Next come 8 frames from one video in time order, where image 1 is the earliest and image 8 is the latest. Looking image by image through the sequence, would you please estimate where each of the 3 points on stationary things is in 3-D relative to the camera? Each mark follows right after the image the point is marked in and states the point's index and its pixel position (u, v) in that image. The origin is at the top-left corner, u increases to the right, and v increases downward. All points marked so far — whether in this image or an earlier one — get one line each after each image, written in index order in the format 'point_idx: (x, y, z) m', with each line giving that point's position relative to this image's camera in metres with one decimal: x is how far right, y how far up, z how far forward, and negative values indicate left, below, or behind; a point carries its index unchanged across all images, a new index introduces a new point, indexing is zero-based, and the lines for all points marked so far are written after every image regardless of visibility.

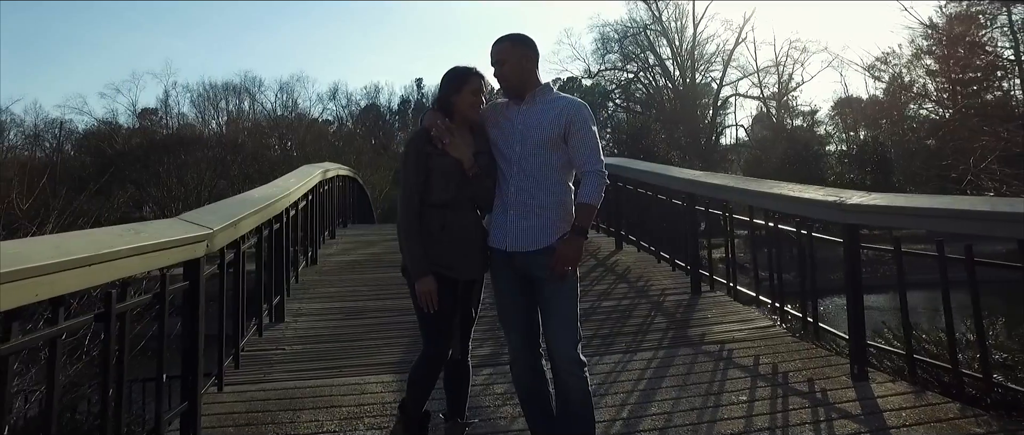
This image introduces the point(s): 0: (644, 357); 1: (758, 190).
0: (+0.8, -0.8, +3.7) m
1: (+1.5, +0.2, +4.0) m
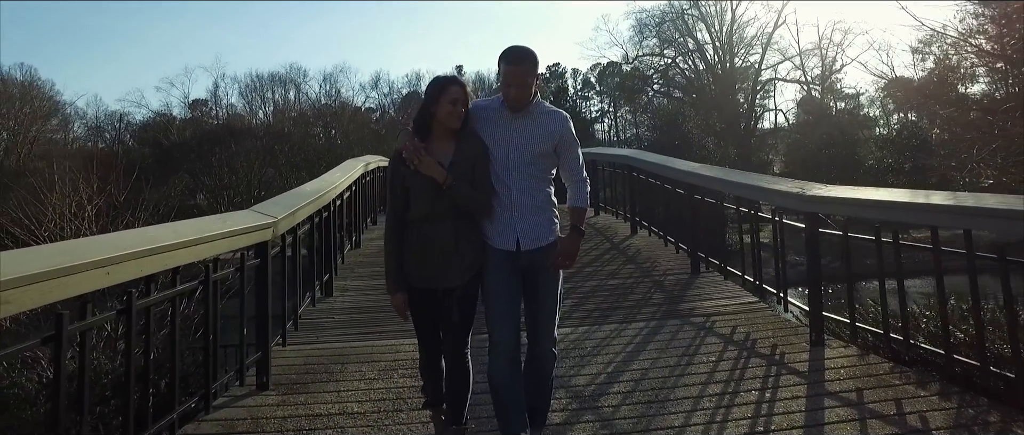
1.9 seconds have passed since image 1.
0: (+0.8, -0.7, +4.3) m
1: (+1.6, +0.2, +4.5) m
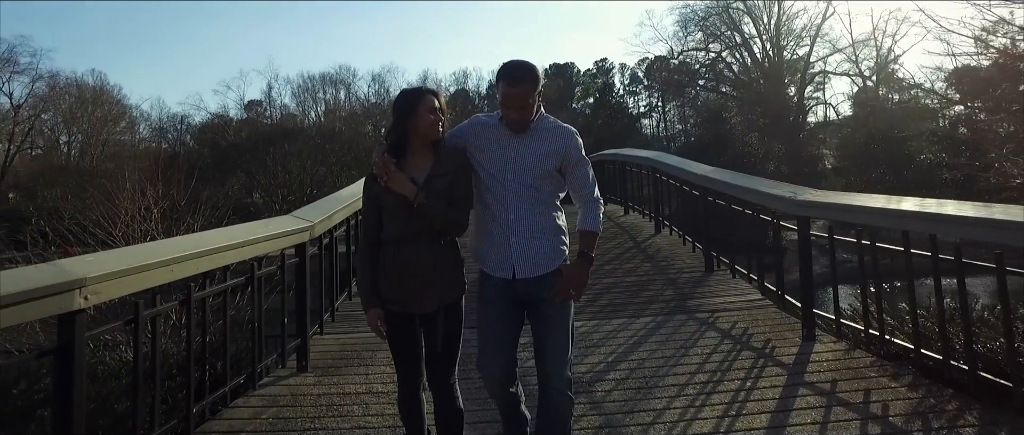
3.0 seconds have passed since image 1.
0: (+0.9, -0.7, +4.6) m
1: (+1.7, +0.2, +4.8) m
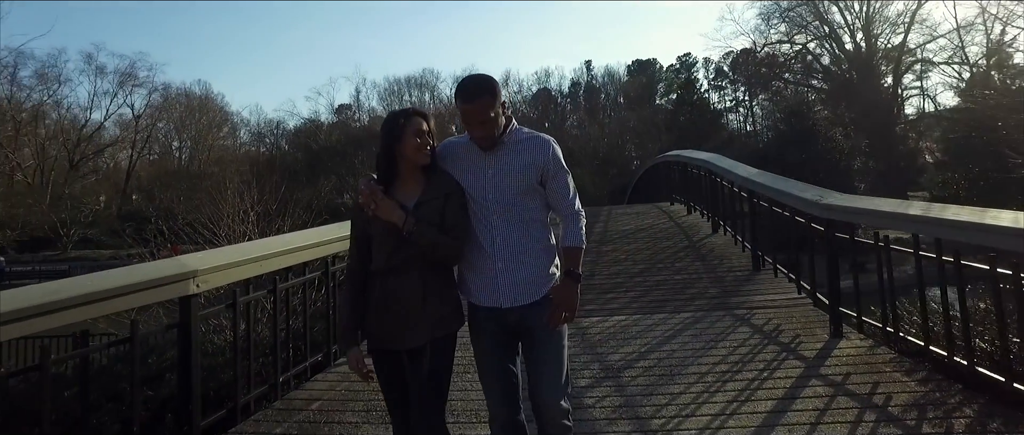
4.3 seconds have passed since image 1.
0: (+1.3, -0.7, +5.0) m
1: (+2.1, +0.2, +5.0) m
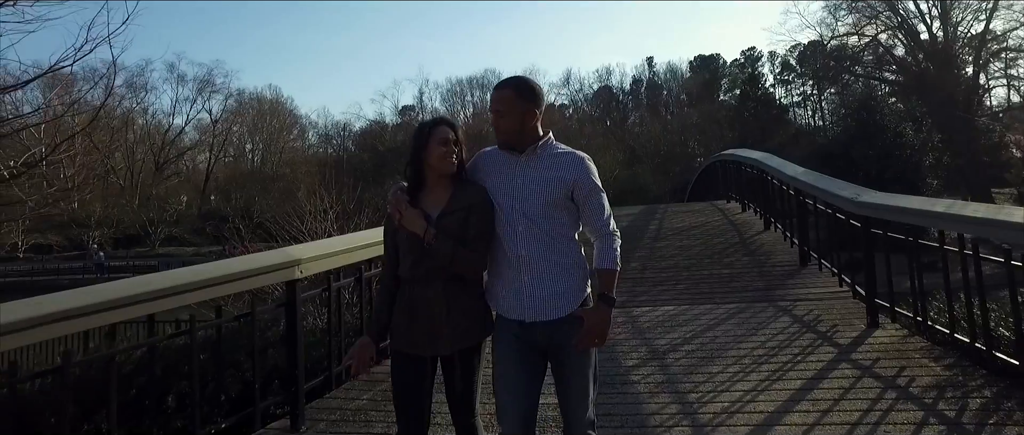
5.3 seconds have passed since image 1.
0: (+1.7, -0.7, +5.3) m
1: (+2.5, +0.2, +5.3) m
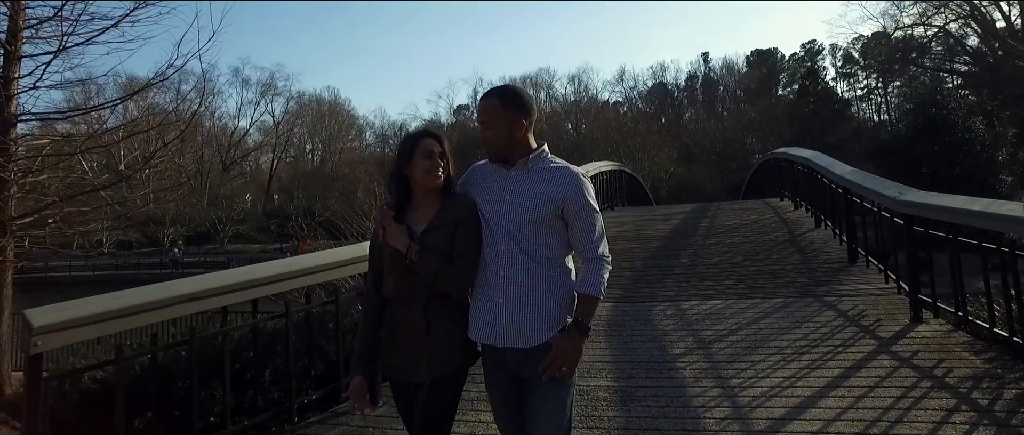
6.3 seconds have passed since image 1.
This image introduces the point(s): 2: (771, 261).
0: (+2.2, -0.7, +5.5) m
1: (+2.9, +0.3, +5.4) m
2: (+2.7, -0.5, +6.8) m
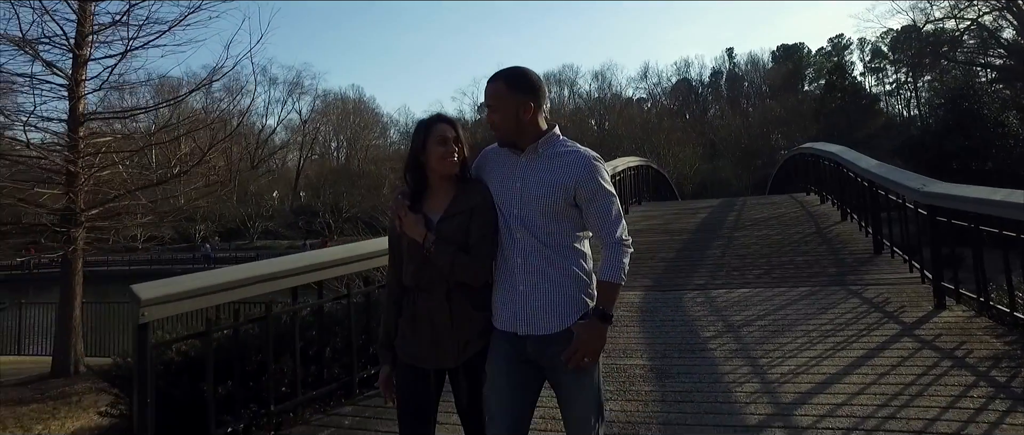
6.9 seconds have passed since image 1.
0: (+2.5, -0.6, +5.7) m
1: (+3.3, +0.3, +5.6) m
2: (+3.1, -0.4, +7.0) m
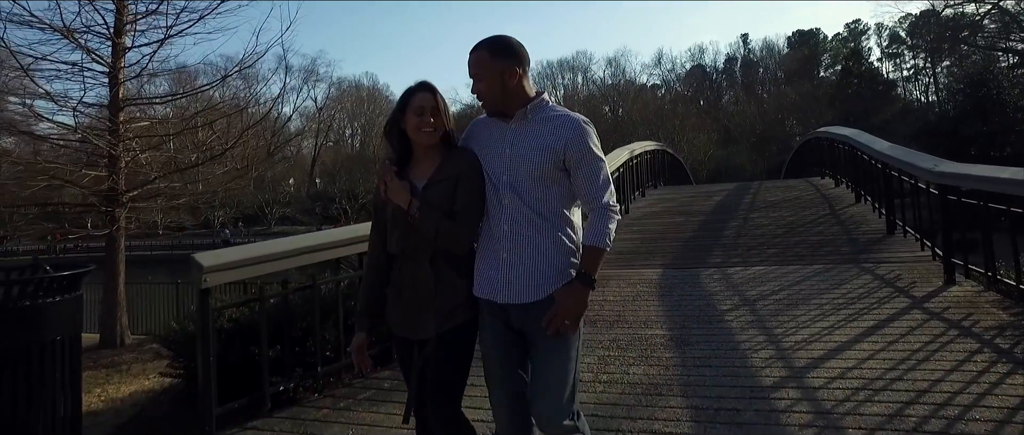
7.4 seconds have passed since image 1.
0: (+2.7, -0.5, +5.9) m
1: (+3.5, +0.5, +5.7) m
2: (+3.3, -0.2, +7.2) m
